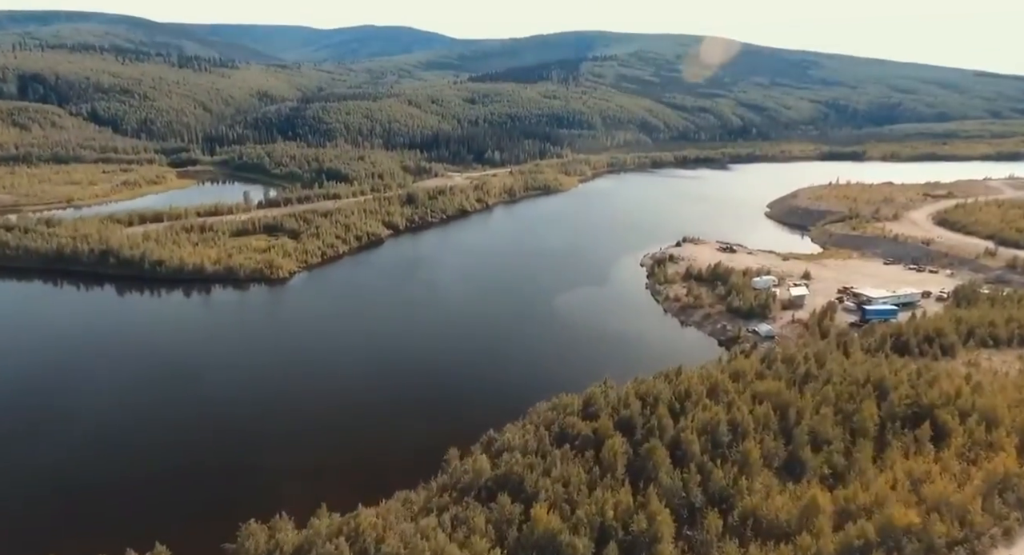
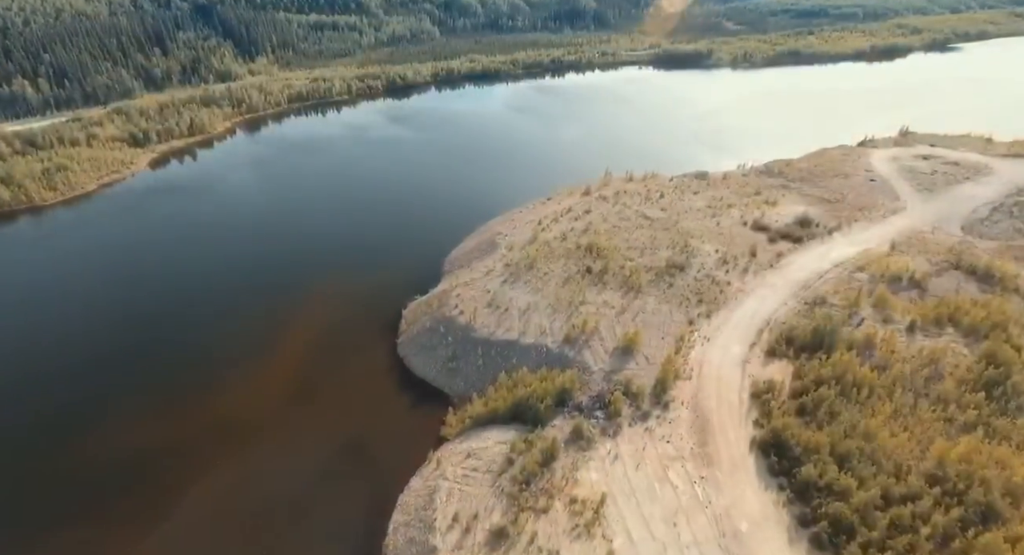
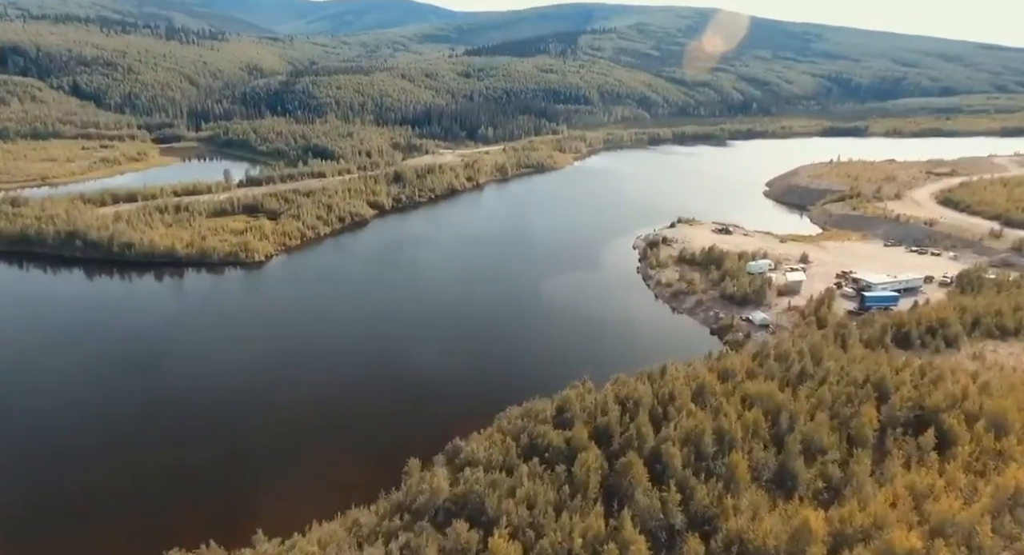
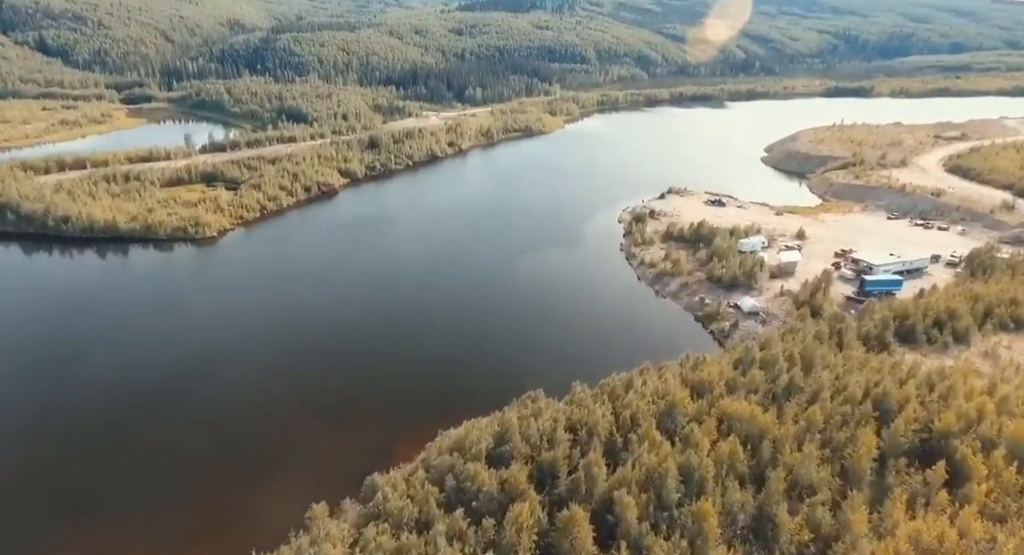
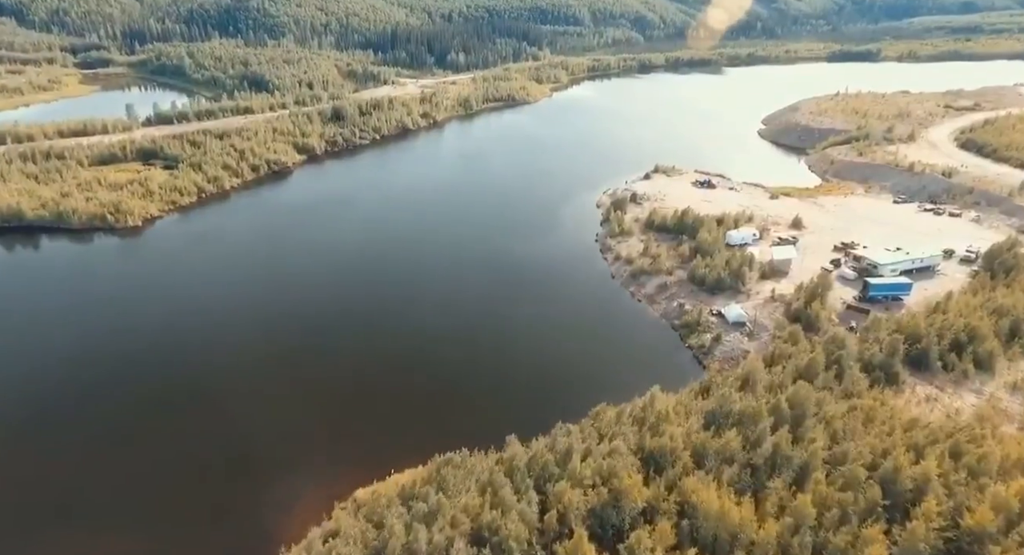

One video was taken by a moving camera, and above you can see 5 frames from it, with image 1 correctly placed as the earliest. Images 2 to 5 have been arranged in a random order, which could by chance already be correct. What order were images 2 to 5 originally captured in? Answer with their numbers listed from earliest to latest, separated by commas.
3, 4, 5, 2
